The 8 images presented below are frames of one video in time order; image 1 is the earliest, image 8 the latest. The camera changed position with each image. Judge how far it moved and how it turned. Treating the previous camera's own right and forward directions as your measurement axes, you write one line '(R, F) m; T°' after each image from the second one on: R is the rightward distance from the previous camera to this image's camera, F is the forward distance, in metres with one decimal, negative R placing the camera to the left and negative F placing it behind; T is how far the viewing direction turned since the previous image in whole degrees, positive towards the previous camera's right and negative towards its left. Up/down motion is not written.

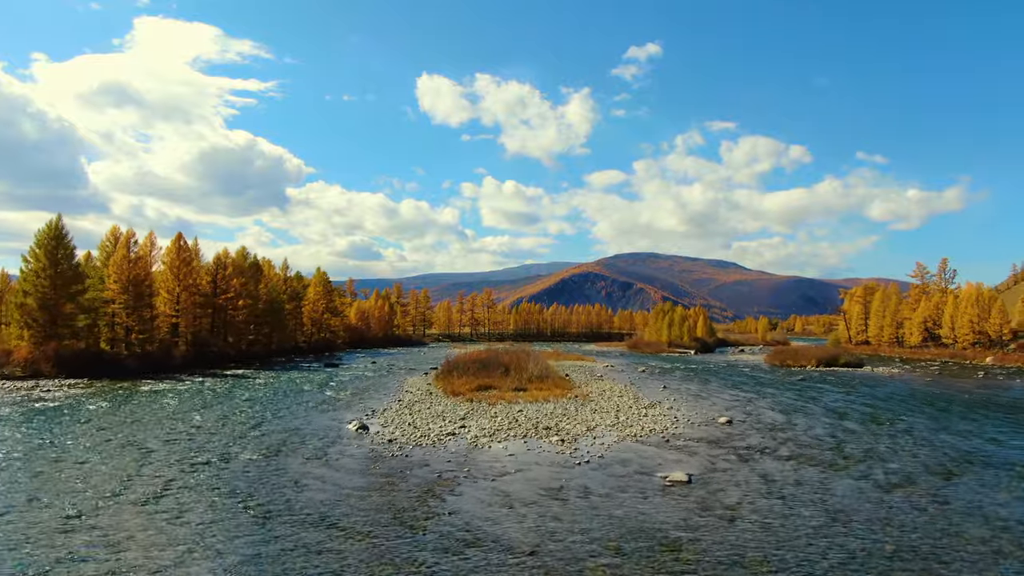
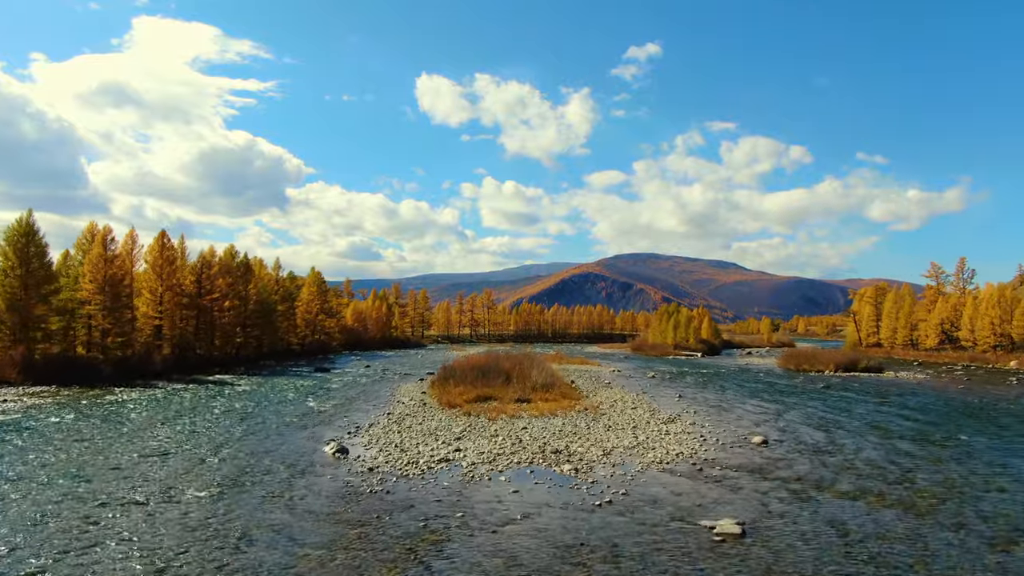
(-0.1, +3.0) m; 0°
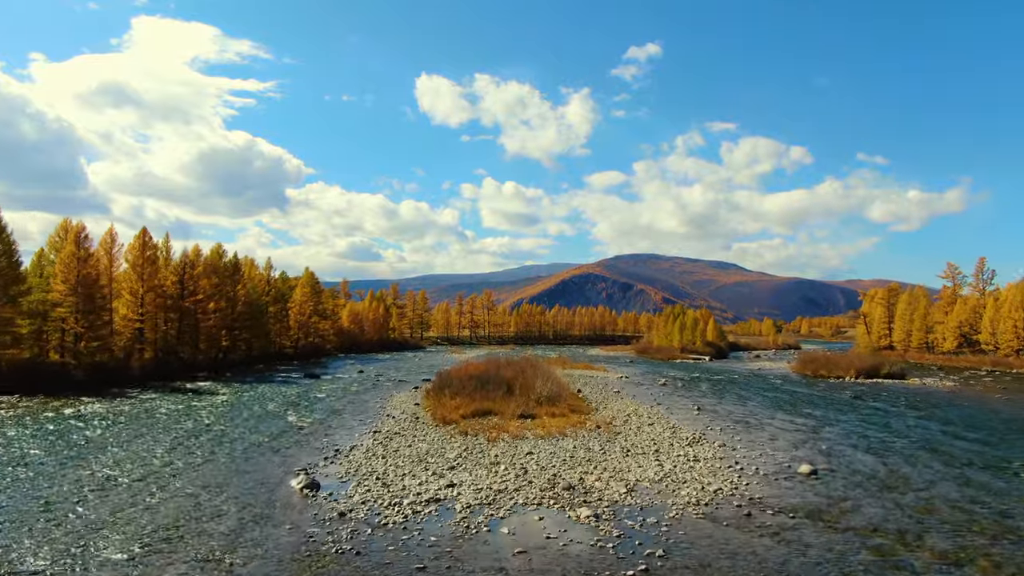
(-0.1, +3.0) m; 0°
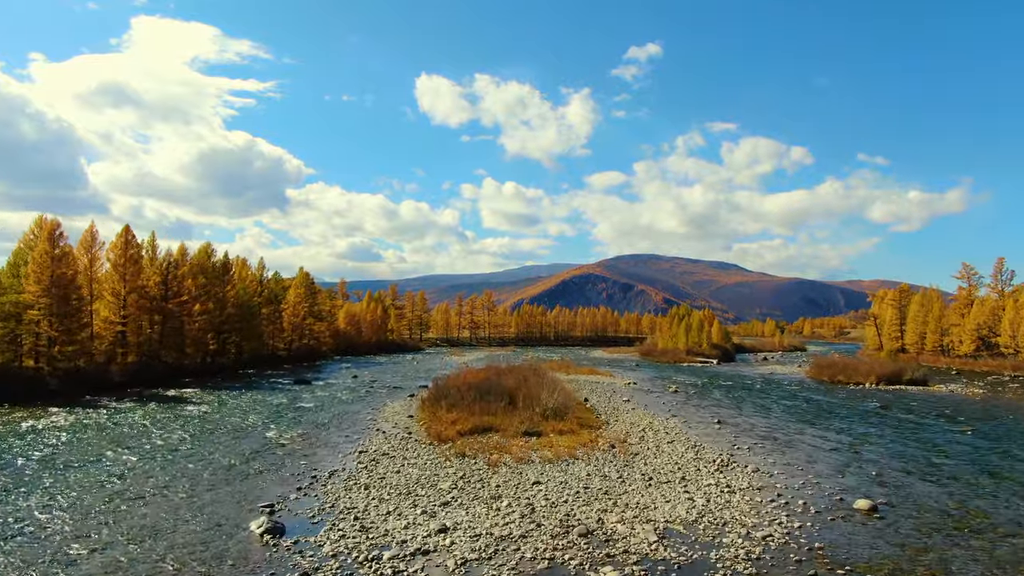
(-0.1, +2.6) m; 0°
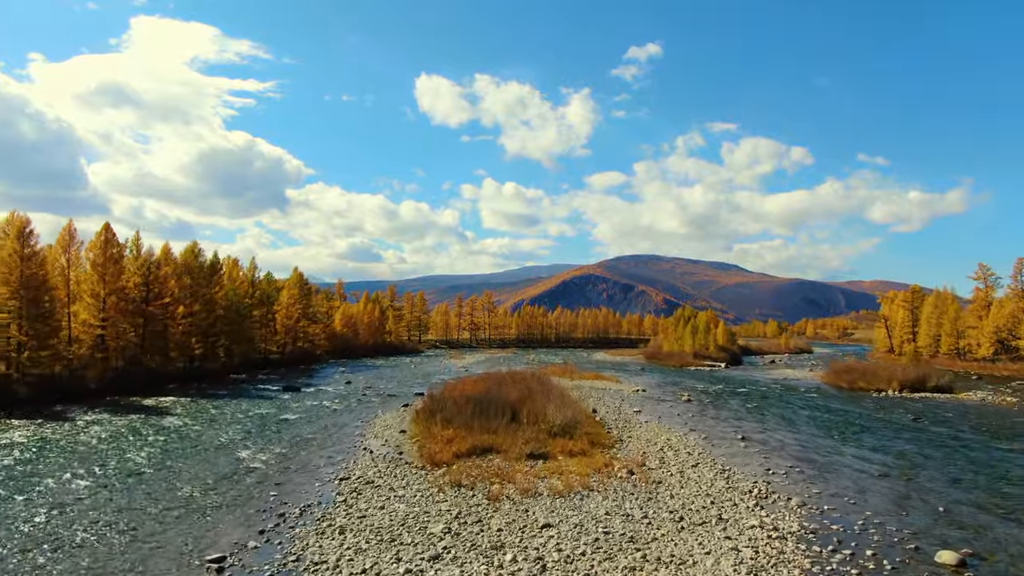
(-0.1, +2.7) m; 0°
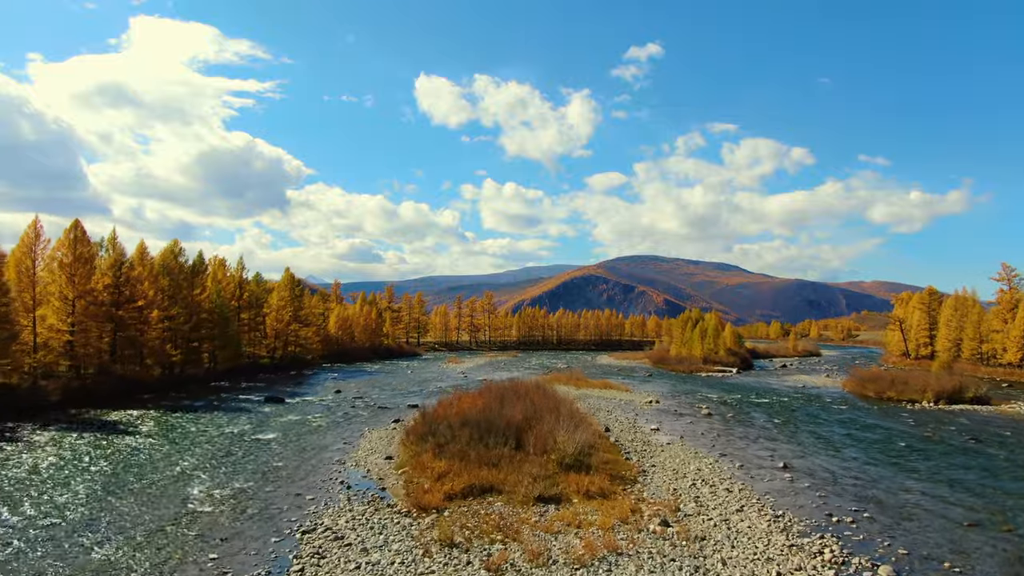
(-0.2, +3.5) m; 0°
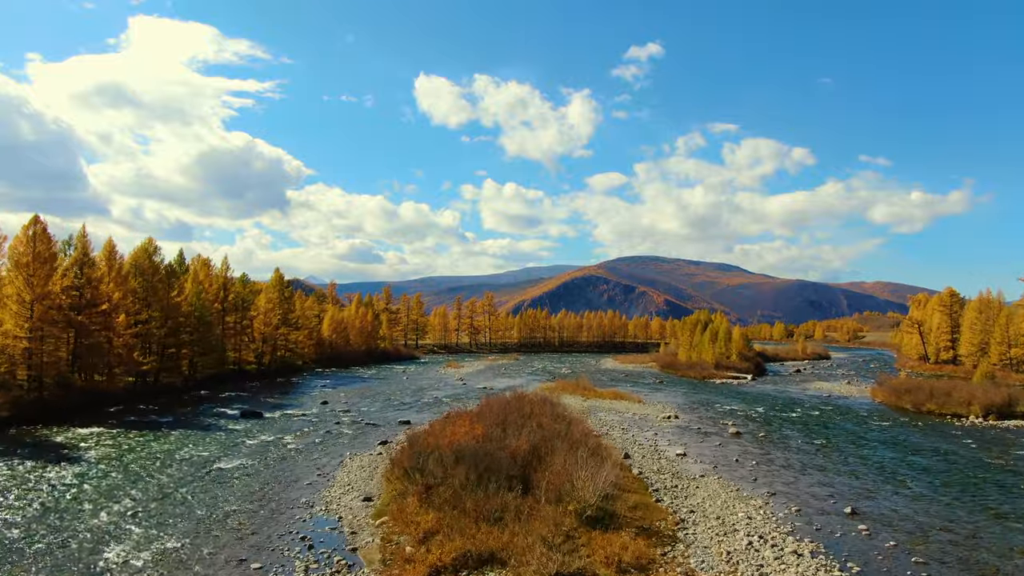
(-0.2, +4.0) m; 0°
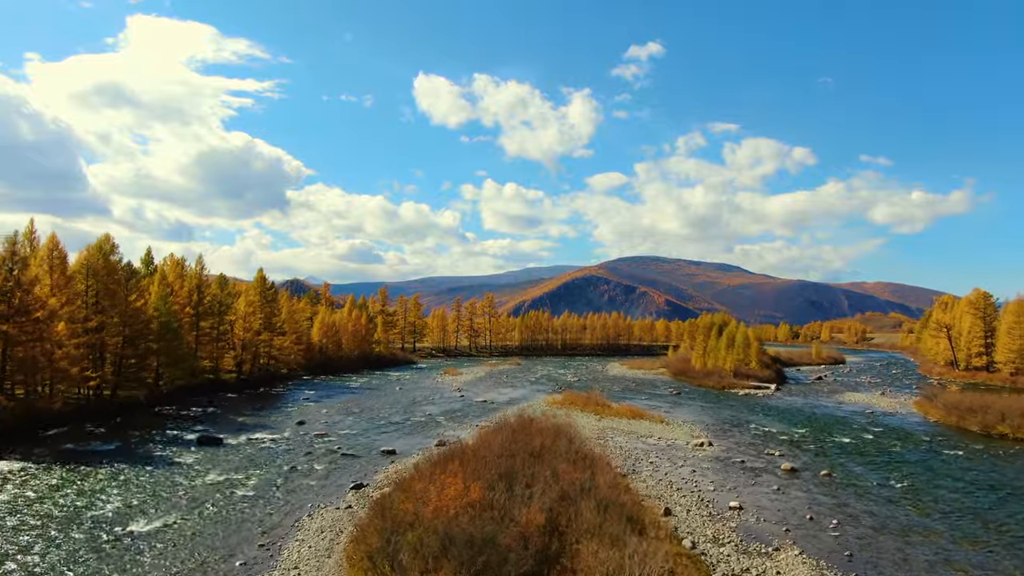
(-0.3, +5.6) m; 0°
